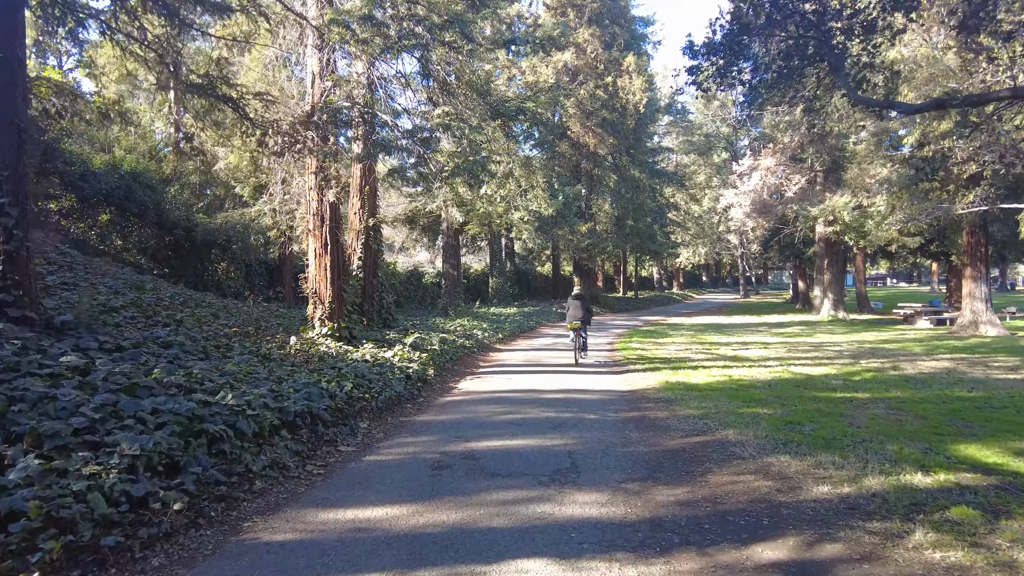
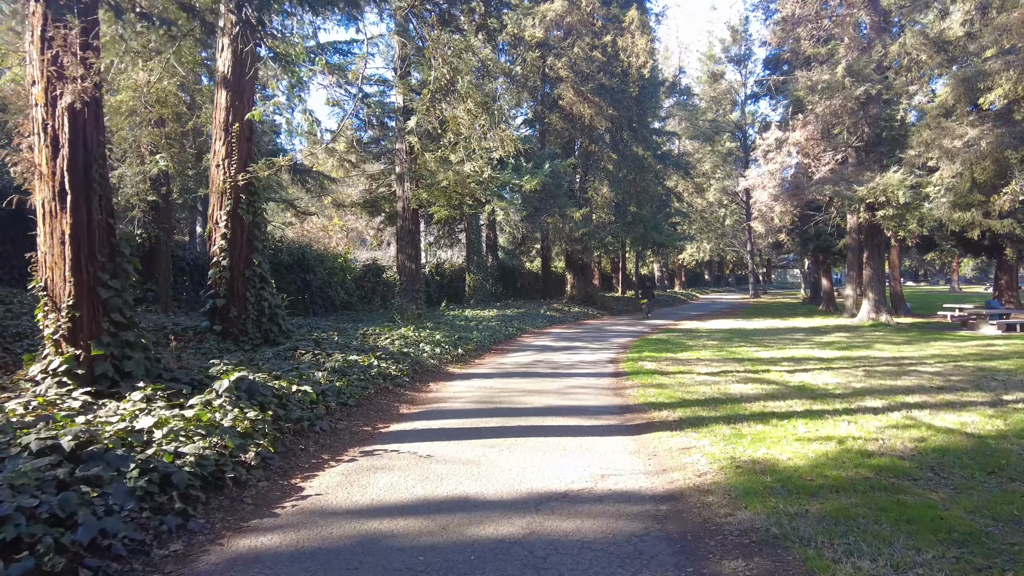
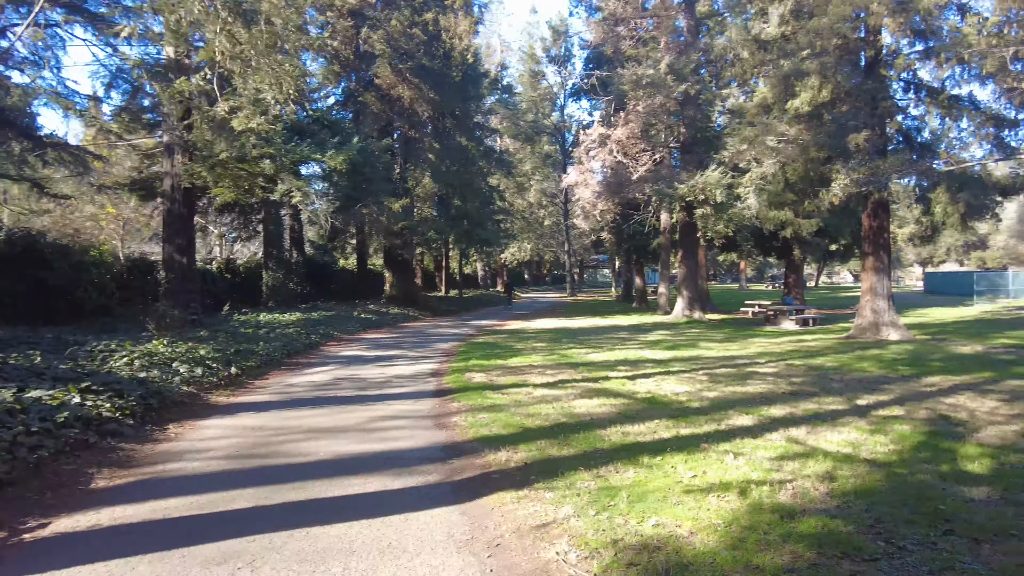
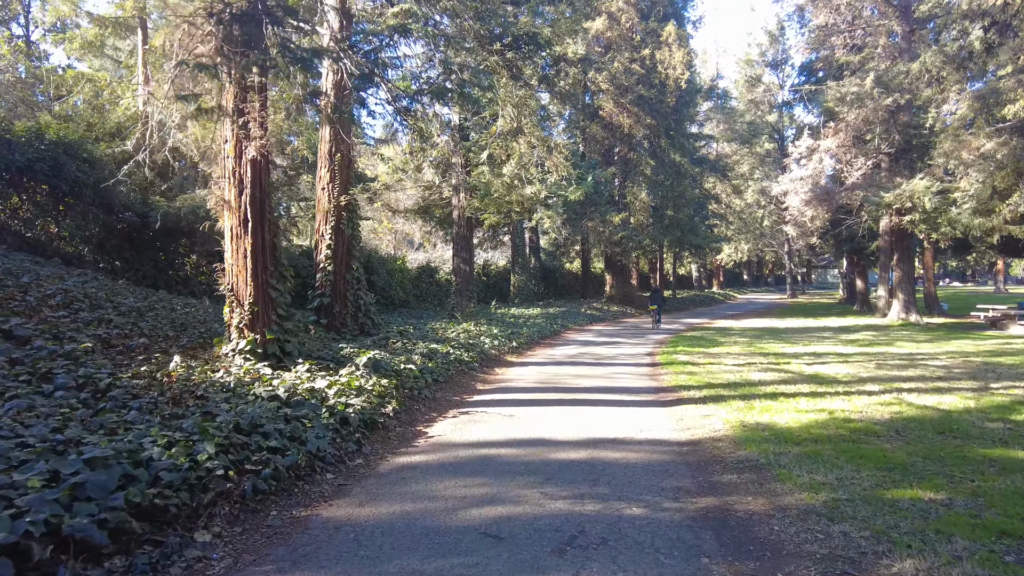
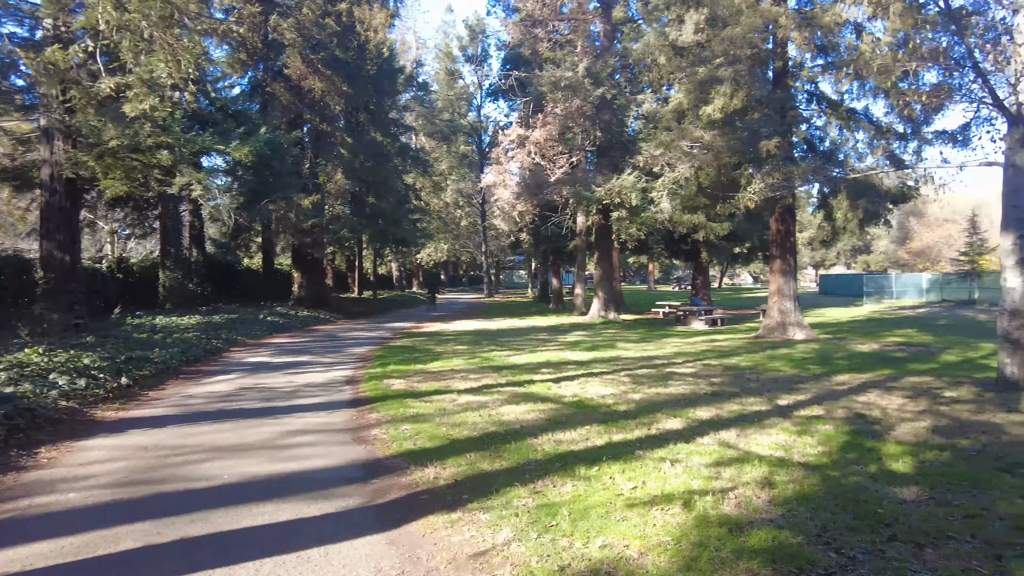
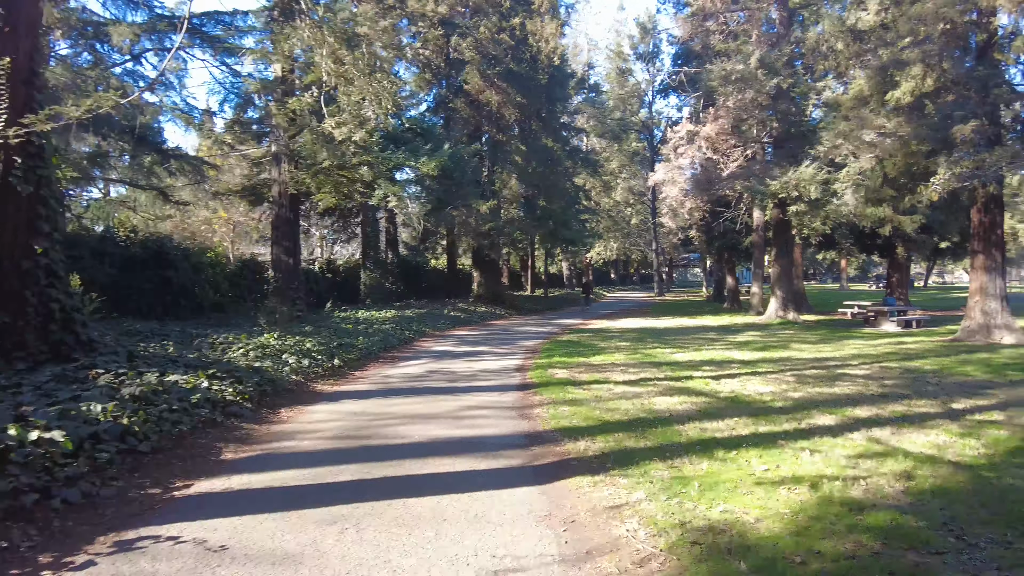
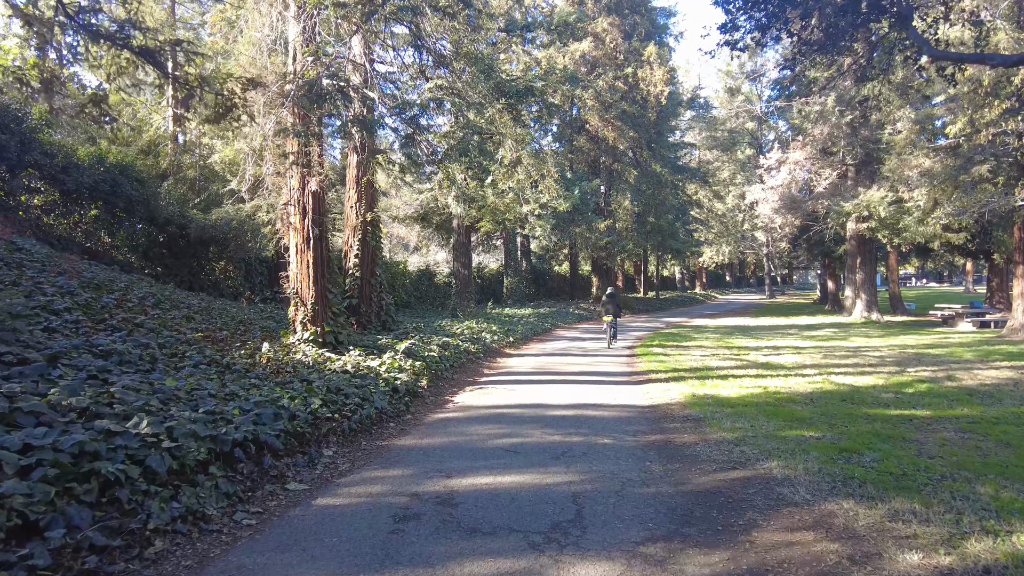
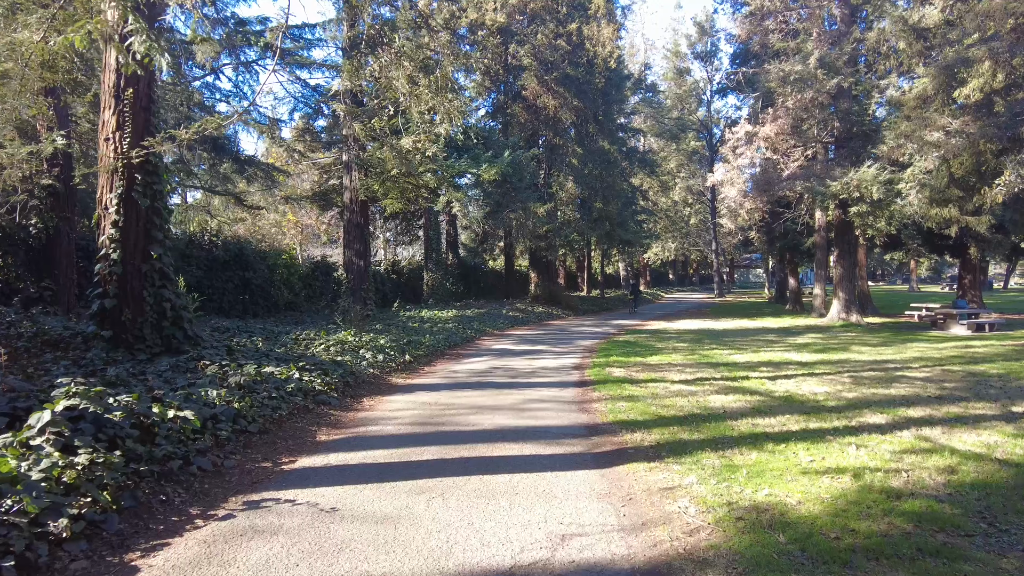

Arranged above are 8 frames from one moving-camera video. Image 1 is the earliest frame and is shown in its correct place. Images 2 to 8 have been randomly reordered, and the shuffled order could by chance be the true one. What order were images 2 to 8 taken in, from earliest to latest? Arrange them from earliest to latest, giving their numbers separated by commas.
7, 4, 2, 8, 6, 3, 5
